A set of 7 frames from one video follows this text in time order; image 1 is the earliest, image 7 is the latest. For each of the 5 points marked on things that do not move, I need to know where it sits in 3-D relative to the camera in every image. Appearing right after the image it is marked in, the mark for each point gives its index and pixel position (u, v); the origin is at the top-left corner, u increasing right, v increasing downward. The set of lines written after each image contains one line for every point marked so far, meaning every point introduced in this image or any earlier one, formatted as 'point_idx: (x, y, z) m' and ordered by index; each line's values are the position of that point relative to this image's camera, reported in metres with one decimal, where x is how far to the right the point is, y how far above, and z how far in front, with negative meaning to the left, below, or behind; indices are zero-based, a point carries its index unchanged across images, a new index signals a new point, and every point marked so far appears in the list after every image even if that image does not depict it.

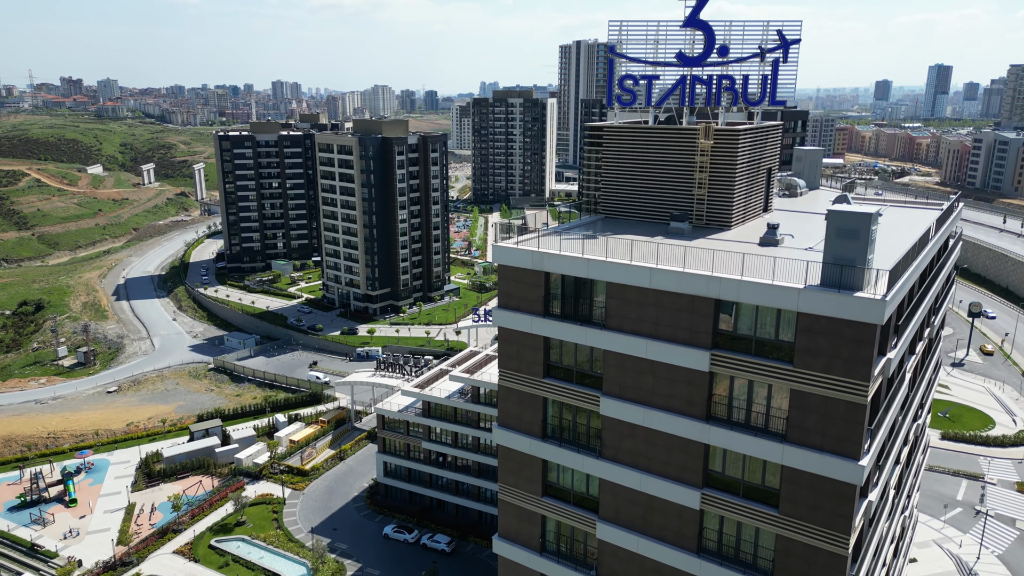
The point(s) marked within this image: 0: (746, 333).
0: (+4.9, -1.0, +15.3) m
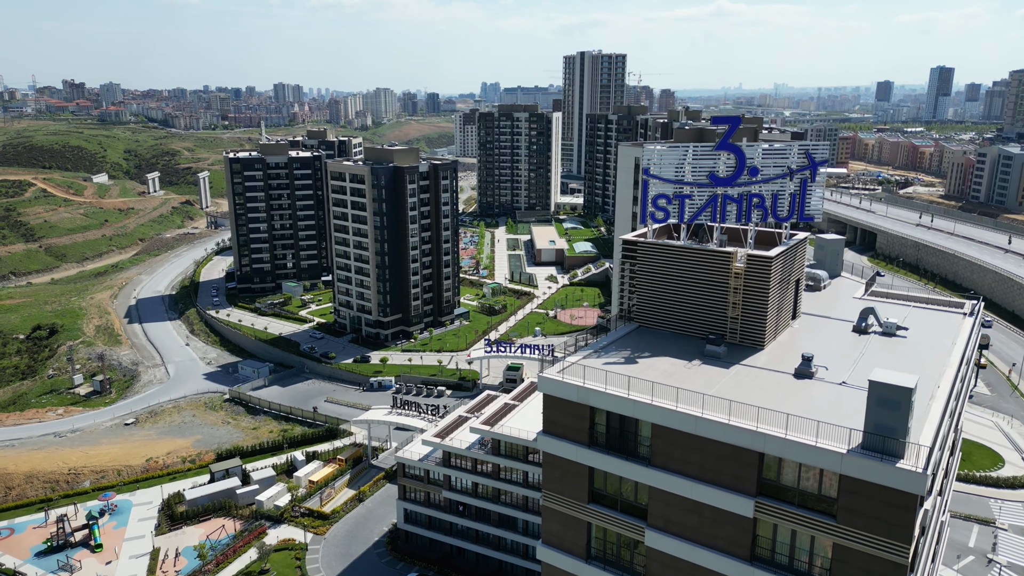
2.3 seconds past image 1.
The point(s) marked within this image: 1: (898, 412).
0: (+6.1, -4.3, +16.1) m
1: (+7.7, -2.5, +14.7) m
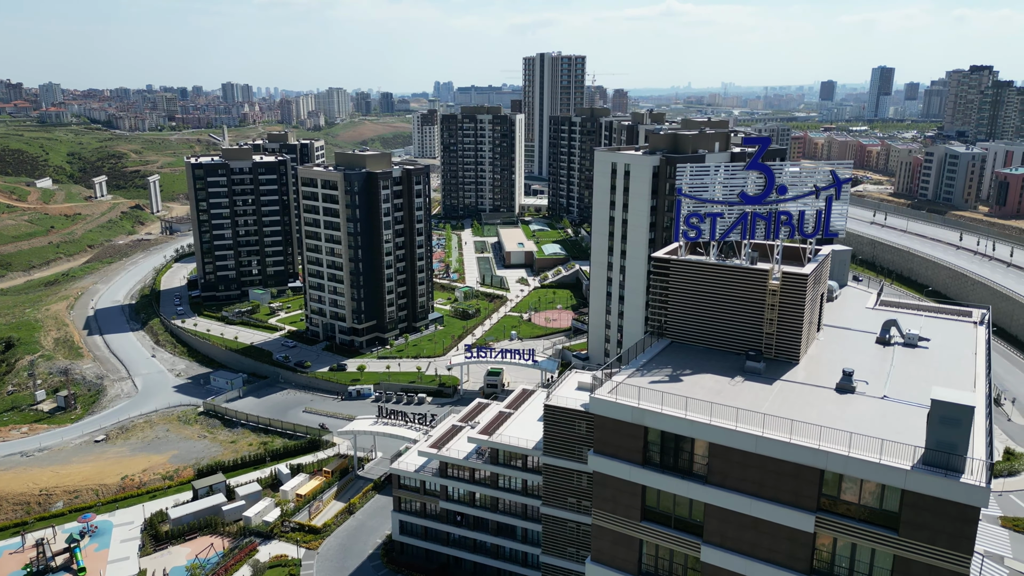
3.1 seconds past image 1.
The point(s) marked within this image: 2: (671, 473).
0: (+7.6, -4.8, +16.6) m
1: (+9.3, -2.9, +15.4) m
2: (+4.0, -4.7, +18.7) m
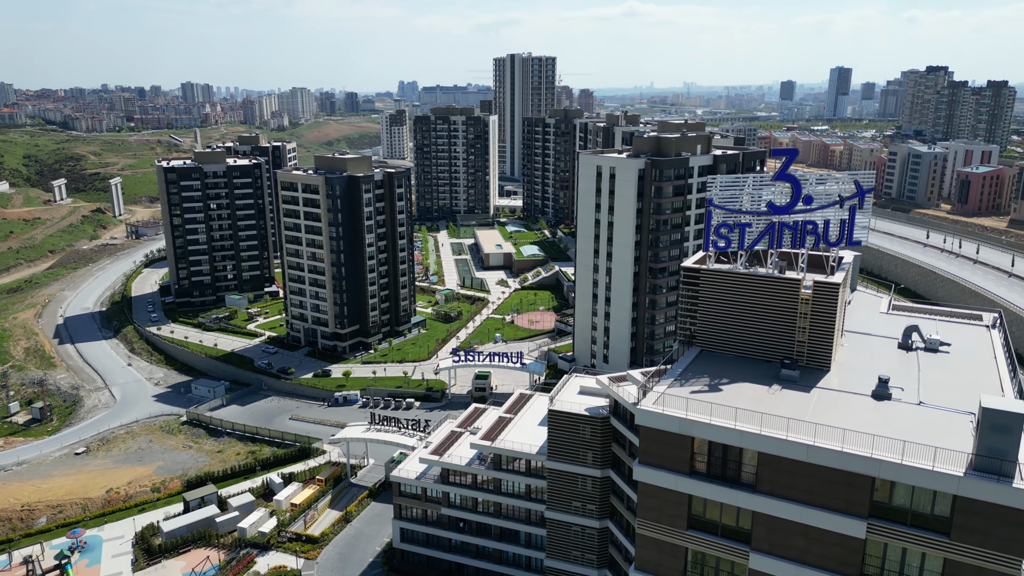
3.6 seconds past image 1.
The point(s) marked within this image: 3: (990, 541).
0: (+9.0, -5.1, +17.2) m
1: (+10.7, -3.2, +16.0) m
2: (+5.4, -5.0, +19.1) m
3: (+10.5, -5.5, +16.1) m
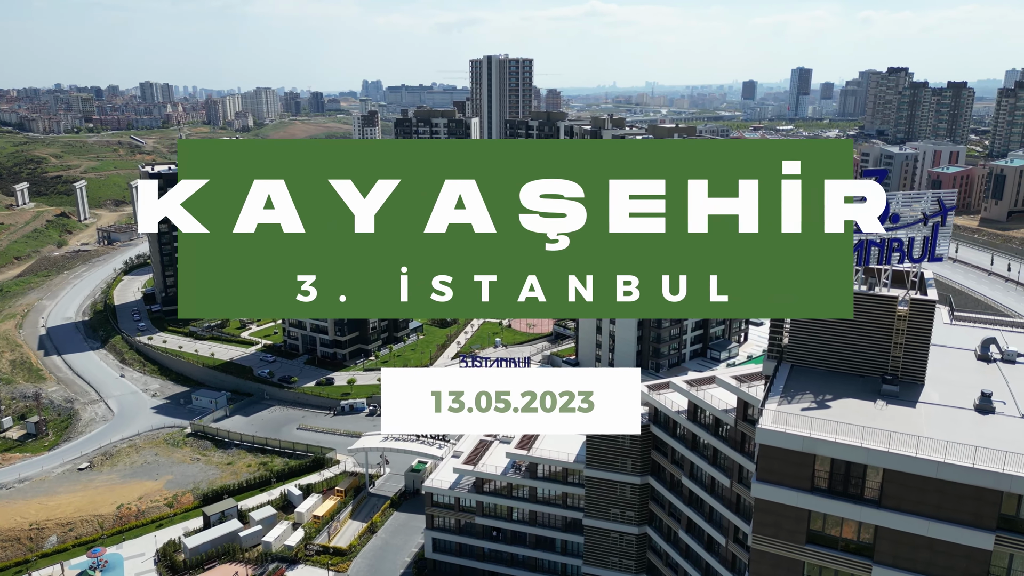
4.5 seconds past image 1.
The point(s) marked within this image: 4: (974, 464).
0: (+12.5, -5.6, +18.0) m
1: (+14.3, -3.7, +16.8) m
2: (+8.8, -5.6, +19.7) m
3: (+14.0, -6.0, +16.9) m
4: (+11.3, -4.3, +18.2) m
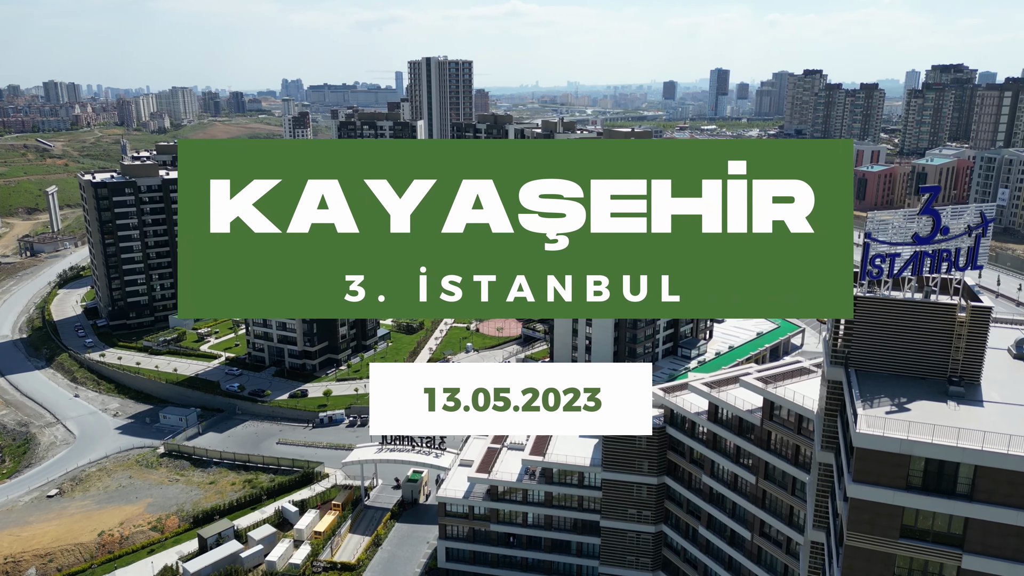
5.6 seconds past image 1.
0: (+16.1, -5.9, +20.0) m
1: (+17.9, -3.9, +19.1) m
2: (+12.2, -6.0, +21.4) m
3: (+17.7, -6.3, +19.1) m
4: (+14.9, -4.6, +20.1) m
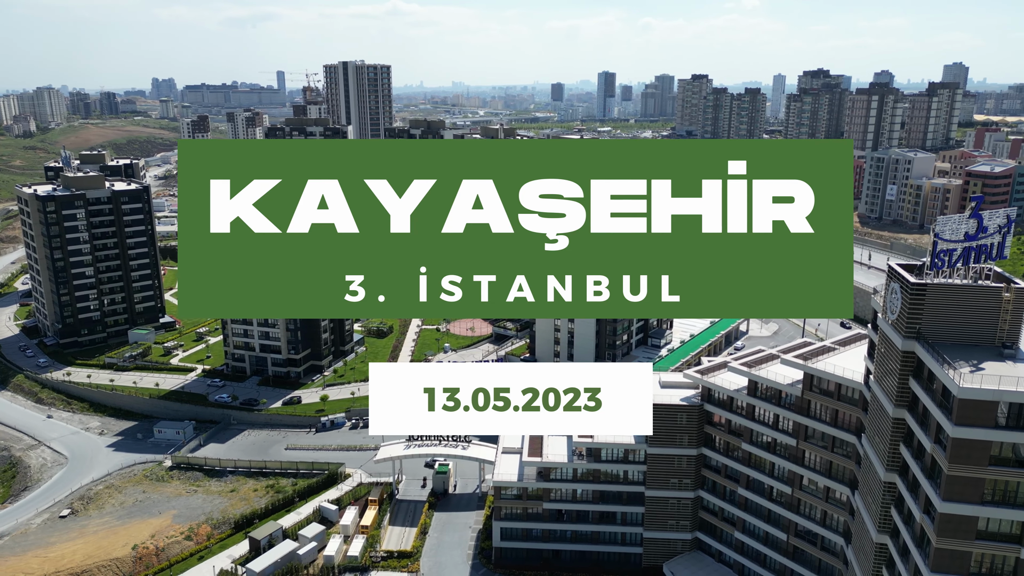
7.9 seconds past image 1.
0: (+23.5, -5.2, +27.8) m
1: (+25.3, -3.2, +27.1) m
2: (+19.4, -5.4, +28.5) m
3: (+25.2, -5.5, +27.1) m
4: (+22.2, -4.0, +27.7) m
